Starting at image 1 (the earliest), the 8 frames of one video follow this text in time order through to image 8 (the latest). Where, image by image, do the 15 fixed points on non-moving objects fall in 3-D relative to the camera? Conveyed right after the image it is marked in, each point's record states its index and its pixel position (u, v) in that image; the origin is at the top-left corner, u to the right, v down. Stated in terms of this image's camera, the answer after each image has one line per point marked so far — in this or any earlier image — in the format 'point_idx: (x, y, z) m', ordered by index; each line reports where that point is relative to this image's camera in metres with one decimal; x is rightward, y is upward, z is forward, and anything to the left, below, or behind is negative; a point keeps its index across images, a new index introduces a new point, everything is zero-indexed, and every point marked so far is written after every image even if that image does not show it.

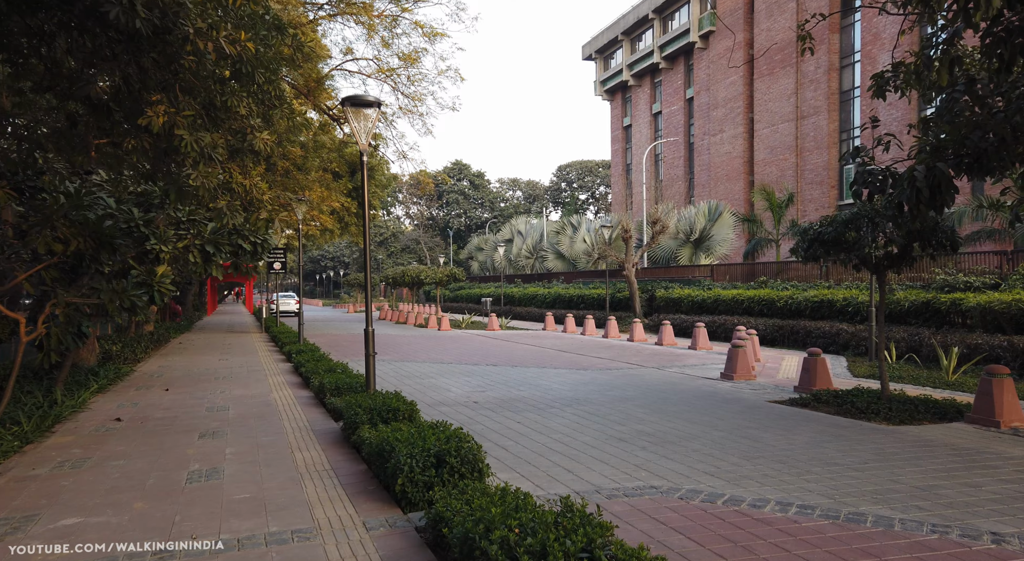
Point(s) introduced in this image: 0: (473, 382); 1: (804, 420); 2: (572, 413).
0: (-0.6, -1.6, +13.0) m
1: (+3.2, -1.5, +8.8) m
2: (+0.8, -1.6, +9.2) m
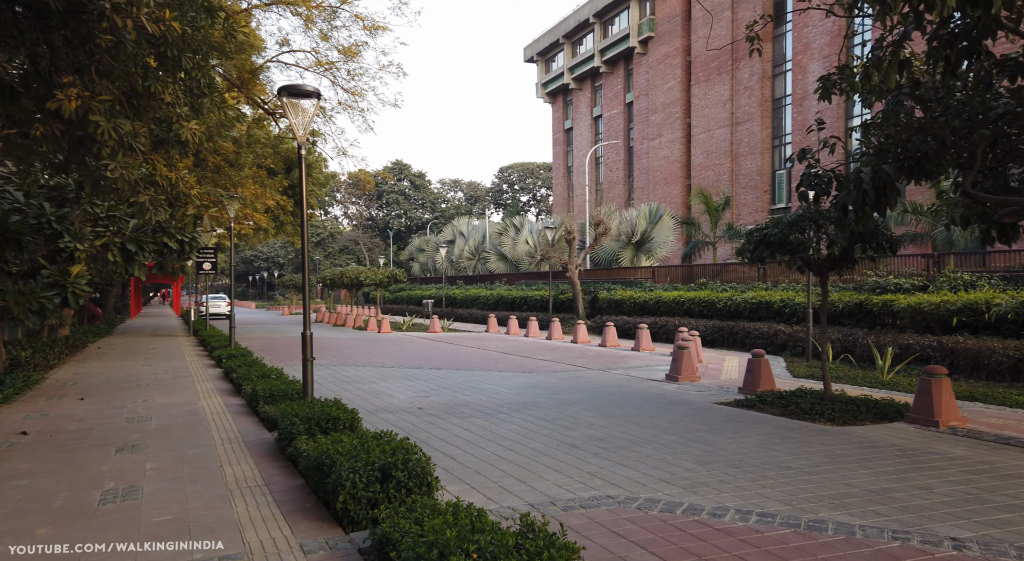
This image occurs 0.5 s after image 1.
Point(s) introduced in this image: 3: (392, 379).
0: (-1.5, -1.7, +12.6) m
1: (+2.6, -1.5, +8.7) m
2: (+0.1, -1.6, +9.0) m
3: (-2.1, -1.6, +13.6) m
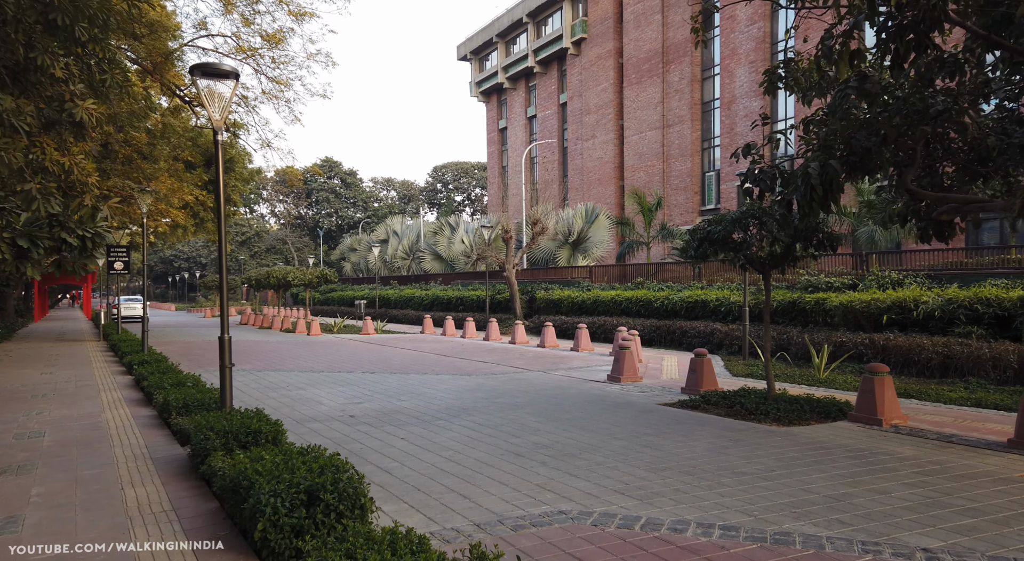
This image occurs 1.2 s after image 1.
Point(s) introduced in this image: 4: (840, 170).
0: (-2.5, -1.6, +12.0) m
1: (+1.9, -1.5, +8.5) m
2: (-0.5, -1.6, +8.5) m
3: (-3.1, -1.6, +13.0) m
4: (+3.2, +1.1, +7.9) m
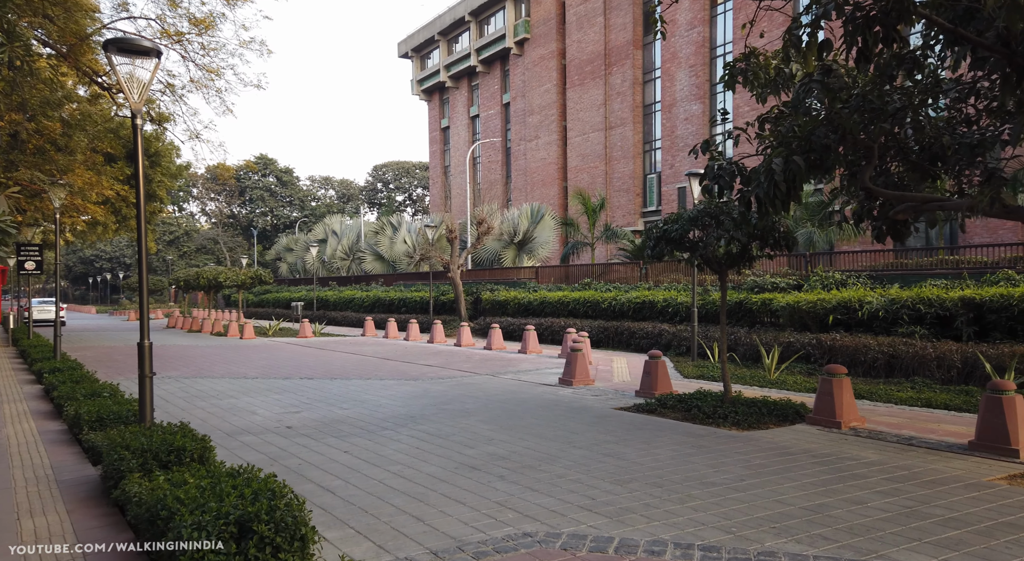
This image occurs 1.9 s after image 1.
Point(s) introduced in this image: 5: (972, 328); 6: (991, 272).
0: (-3.2, -1.7, +11.3) m
1: (+1.4, -1.5, +8.2) m
2: (-1.0, -1.6, +8.0) m
3: (-3.9, -1.7, +12.3) m
4: (+2.8, +1.1, +7.6) m
5: (+6.9, -0.7, +12.2) m
6: (+7.8, +0.1, +13.3) m
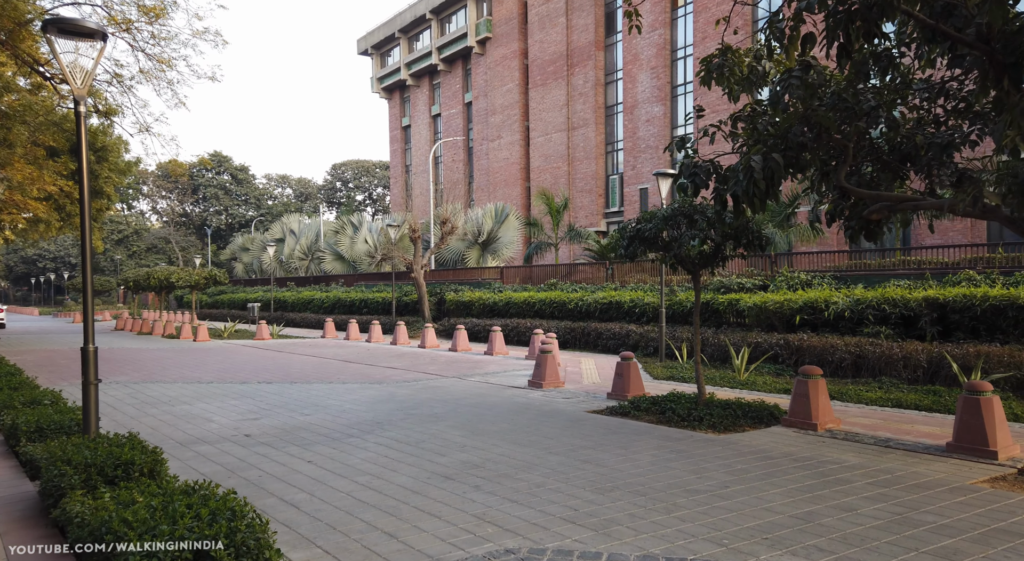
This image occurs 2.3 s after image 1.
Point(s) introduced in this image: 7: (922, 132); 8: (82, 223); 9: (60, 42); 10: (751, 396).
0: (-3.6, -1.7, +10.9) m
1: (+1.2, -1.5, +8.0) m
2: (-1.3, -1.6, +7.7) m
3: (-4.4, -1.7, +11.8) m
4: (+2.5, +1.1, +7.5) m
5: (+6.4, -0.7, +12.3) m
6: (+7.3, +0.1, +13.4) m
7: (+4.4, +1.6, +8.6) m
8: (-3.6, +0.5, +6.9) m
9: (-3.6, +1.9, +6.7) m
10: (+3.0, -1.4, +10.0) m
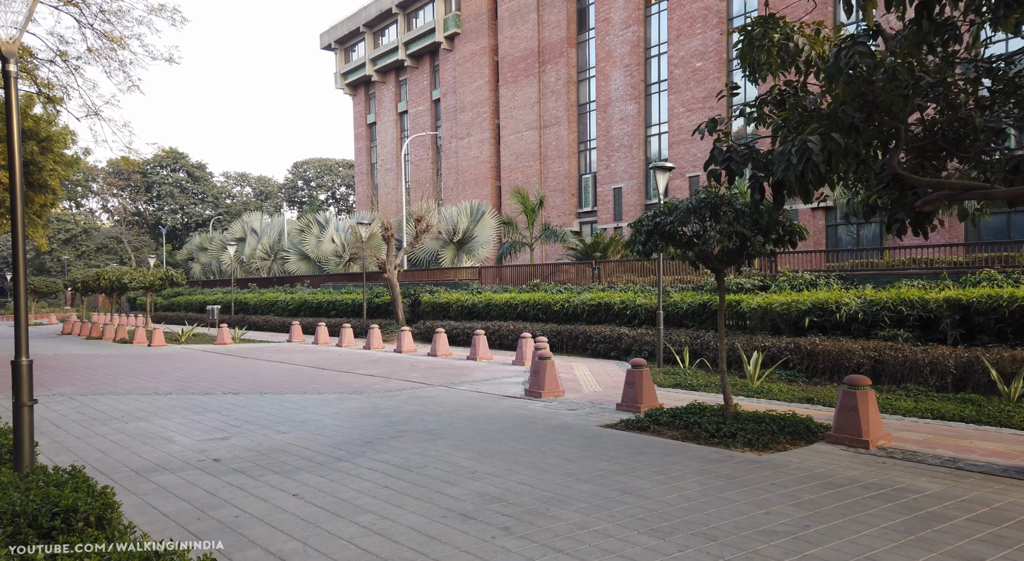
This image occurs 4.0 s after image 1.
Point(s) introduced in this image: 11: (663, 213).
0: (-3.6, -1.7, +9.7) m
1: (+1.3, -1.5, +7.0) m
2: (-1.1, -1.6, +6.6) m
3: (-4.4, -1.7, +10.6) m
4: (+2.7, +1.1, +6.6) m
5: (+6.4, -0.7, +11.5) m
6: (+7.2, +0.1, +12.7) m
7: (+4.5, +1.6, +7.8) m
8: (-3.4, +0.5, +5.7) m
9: (-3.5, +1.9, +5.5) m
10: (+3.0, -1.4, +9.1) m
11: (+1.6, +0.7, +8.7) m
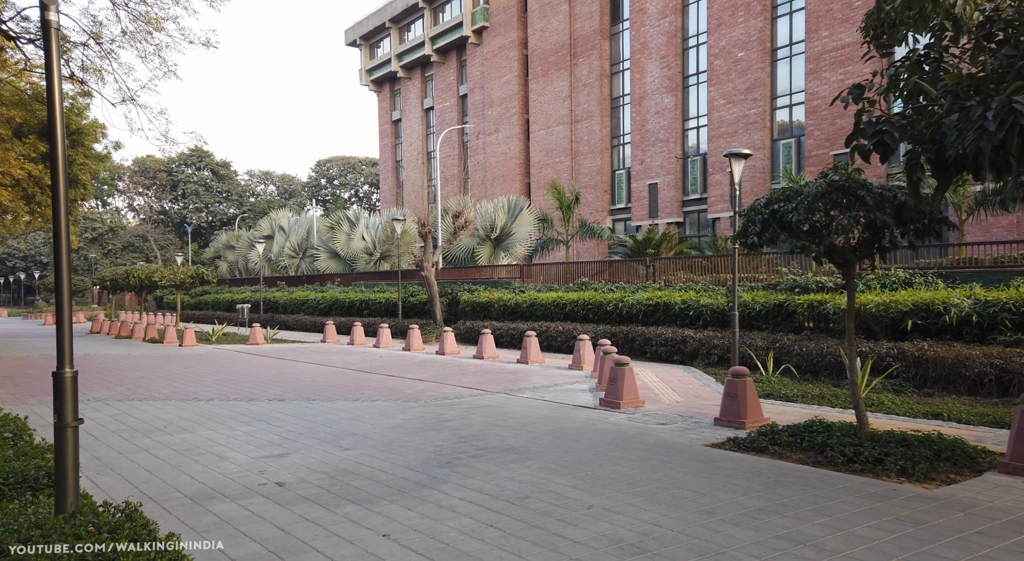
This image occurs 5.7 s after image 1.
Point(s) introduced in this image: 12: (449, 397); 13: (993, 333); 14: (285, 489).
0: (-2.7, -1.6, +8.7) m
1: (+2.2, -1.5, +5.9) m
2: (-0.2, -1.6, +5.6) m
3: (-3.4, -1.6, +9.6) m
4: (+3.5, +1.1, +5.5) m
5: (+7.4, -0.7, +10.3) m
6: (+8.2, +0.2, +11.4) m
7: (+5.4, +1.6, +6.6) m
8: (-2.5, +0.5, +4.7) m
9: (-2.6, +1.9, +4.5) m
10: (+3.9, -1.4, +8.0) m
11: (+2.5, +0.7, +7.6) m
12: (-0.9, -1.7, +12.0) m
13: (+6.6, -0.7, +11.1) m
14: (-1.7, -1.6, +6.2) m
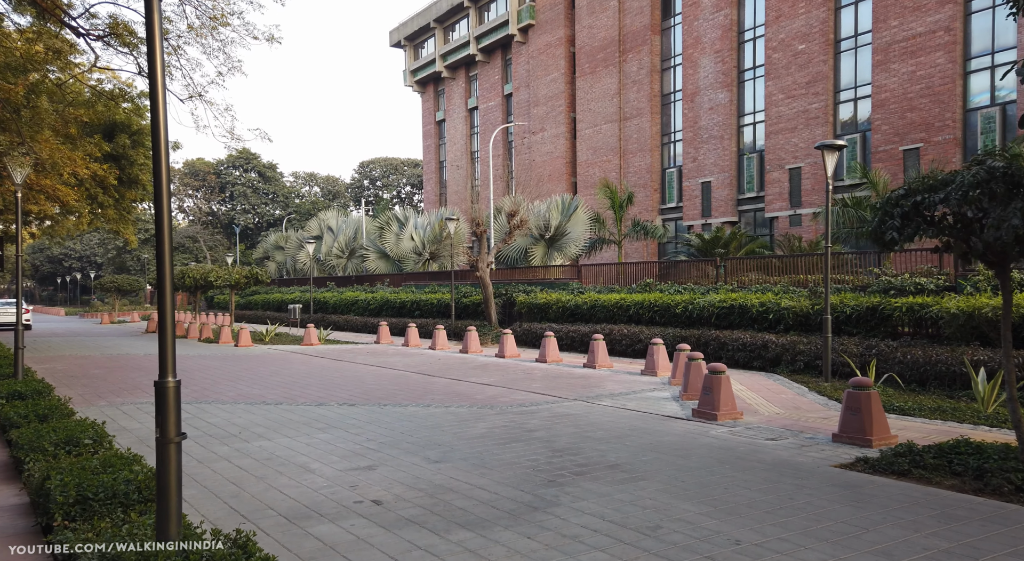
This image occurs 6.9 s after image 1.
0: (-1.7, -1.7, +8.1) m
1: (+3.0, -1.5, +5.1) m
2: (+0.6, -1.6, +4.9) m
3: (-2.4, -1.7, +9.1) m
4: (+4.3, +1.1, +4.6) m
5: (+8.4, -0.7, +9.3) m
6: (+9.3, +0.2, +10.4) m
7: (+6.2, +1.6, +5.6) m
8: (-1.7, +0.5, +4.1) m
9: (-1.8, +1.9, +3.9) m
10: (+4.9, -1.4, +7.1) m
11: (+3.4, +0.7, +6.8) m
12: (+0.2, -1.7, +11.3) m
13: (+7.6, -0.7, +10.1) m
14: (-0.8, -1.6, +5.6) m
